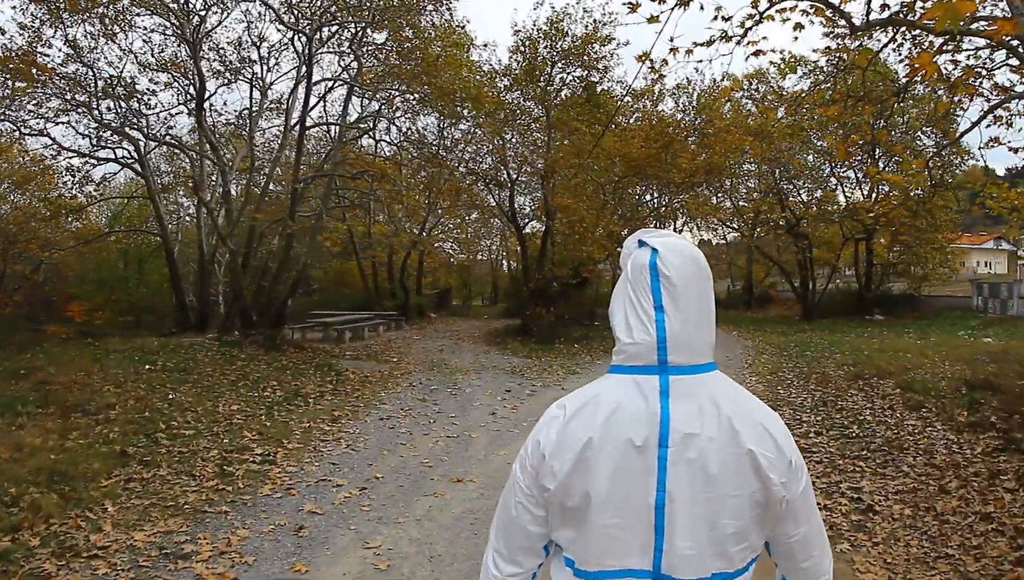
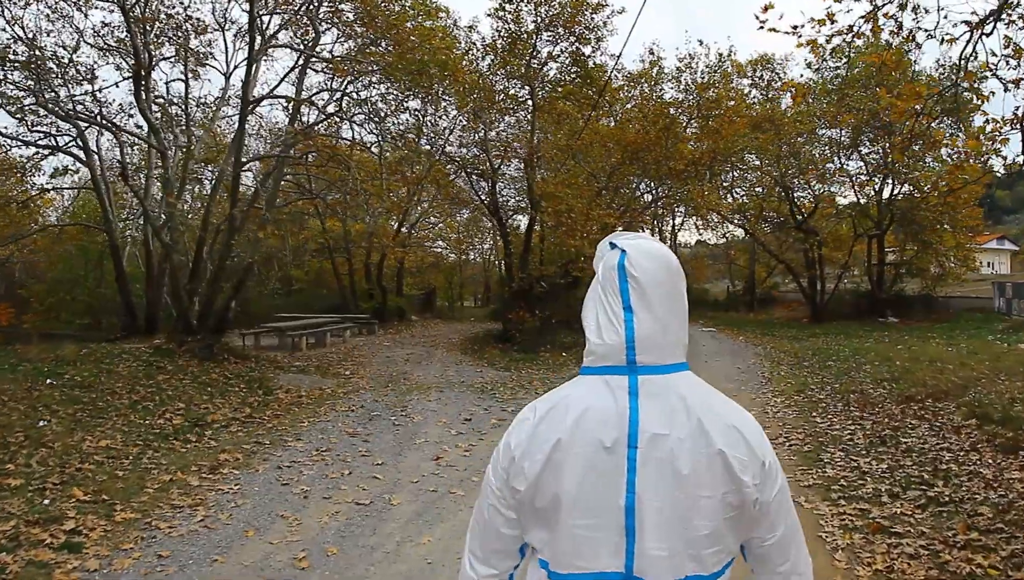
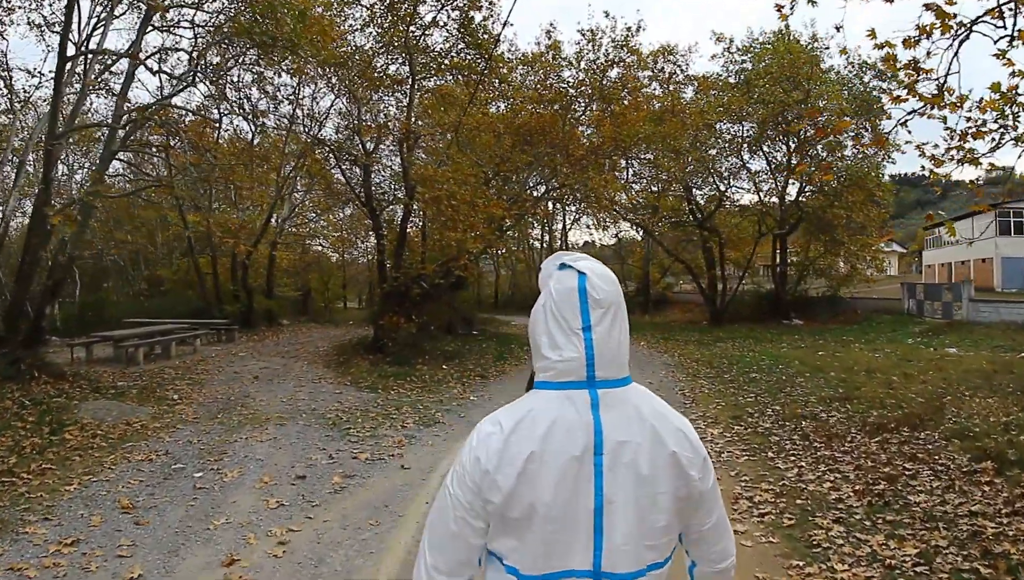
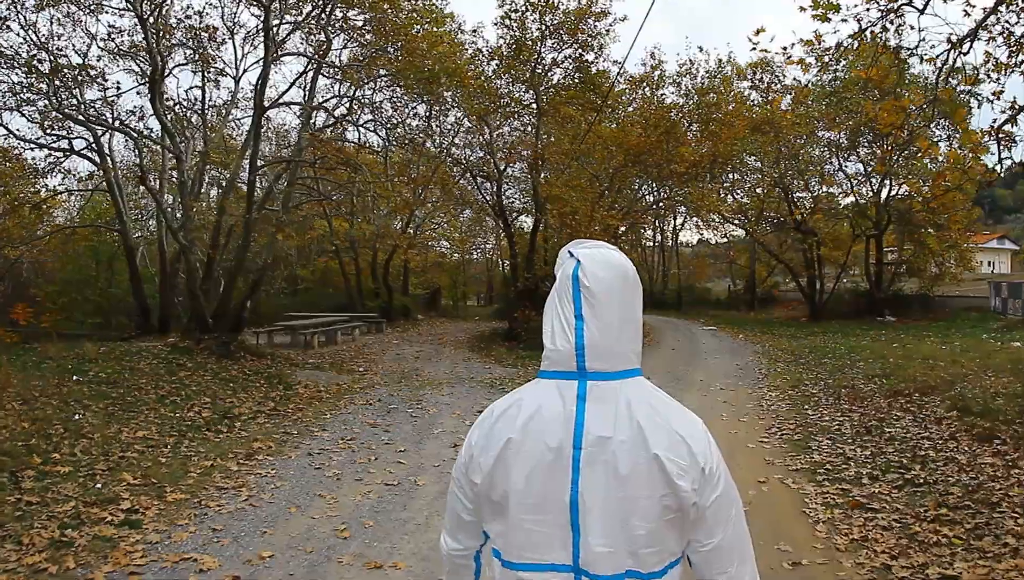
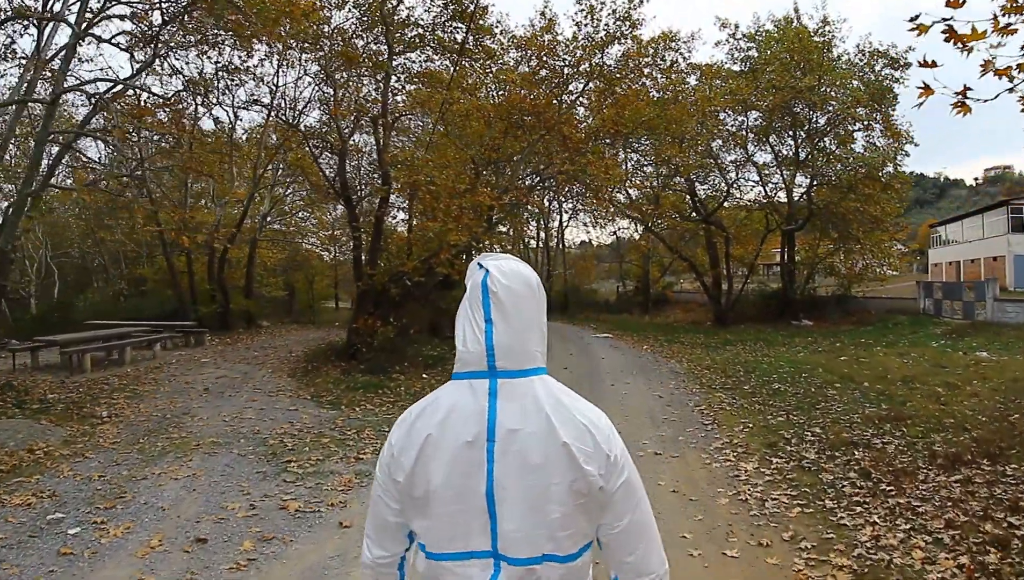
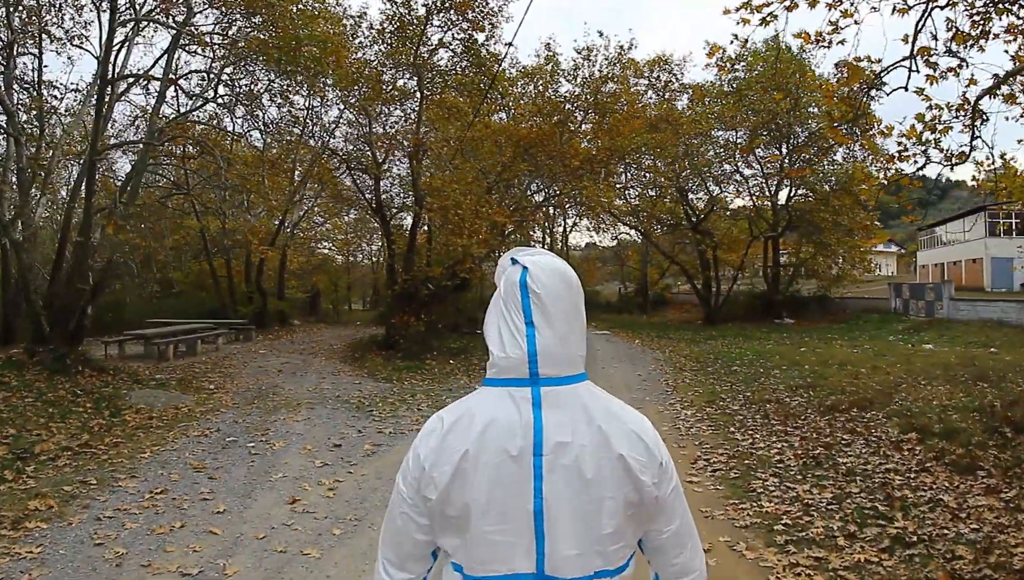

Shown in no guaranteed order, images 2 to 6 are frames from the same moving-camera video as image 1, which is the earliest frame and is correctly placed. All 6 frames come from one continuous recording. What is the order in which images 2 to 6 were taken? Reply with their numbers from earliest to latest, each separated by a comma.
4, 2, 6, 3, 5
